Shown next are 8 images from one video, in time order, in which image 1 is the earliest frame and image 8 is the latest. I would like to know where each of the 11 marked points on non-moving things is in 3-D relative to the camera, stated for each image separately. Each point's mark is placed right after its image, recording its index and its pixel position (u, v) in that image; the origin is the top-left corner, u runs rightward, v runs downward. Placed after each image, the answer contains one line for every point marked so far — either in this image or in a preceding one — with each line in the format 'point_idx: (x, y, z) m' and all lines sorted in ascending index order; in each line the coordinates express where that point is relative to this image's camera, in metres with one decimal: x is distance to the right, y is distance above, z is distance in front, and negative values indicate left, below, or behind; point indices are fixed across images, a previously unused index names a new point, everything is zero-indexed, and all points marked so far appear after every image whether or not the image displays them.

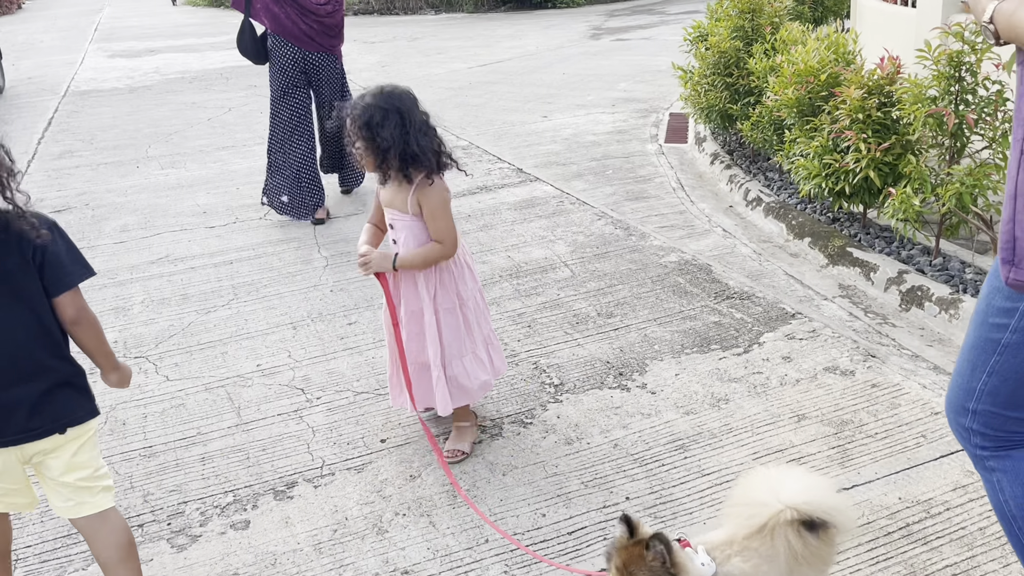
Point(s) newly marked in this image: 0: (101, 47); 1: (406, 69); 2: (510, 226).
0: (-7.5, +4.4, +15.1) m
1: (-1.4, +3.0, +11.1) m
2: (0.0, +0.4, +4.6) m
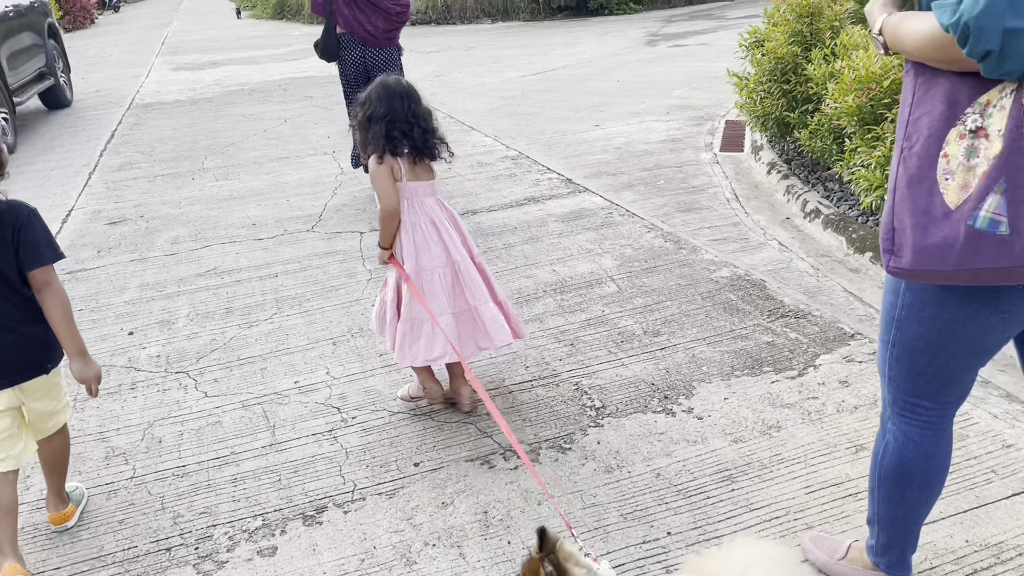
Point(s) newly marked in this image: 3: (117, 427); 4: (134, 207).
0: (-6.5, +4.2, +15.5) m
1: (-0.7, +2.8, +11.1) m
2: (+0.2, +0.3, +4.5) m
3: (-1.4, -0.5, +2.9) m
4: (-2.7, +0.6, +5.9) m
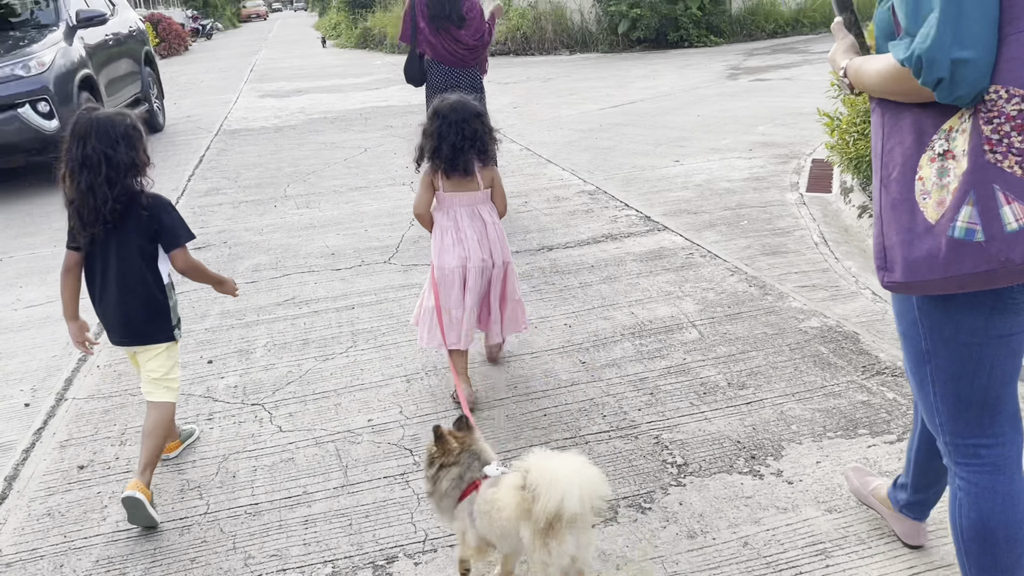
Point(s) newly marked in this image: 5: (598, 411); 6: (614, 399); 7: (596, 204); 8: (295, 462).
0: (-5.0, +3.9, +16.0) m
1: (+0.3, +2.4, +11.1) m
2: (+0.7, +0.1, +4.4) m
3: (-1.1, -0.6, +2.9) m
4: (-2.2, +0.4, +6.1) m
5: (+0.3, -0.5, +3.1) m
6: (+0.4, -0.4, +3.1) m
7: (+0.6, +0.6, +6.0) m
8: (-0.8, -0.6, +2.9) m
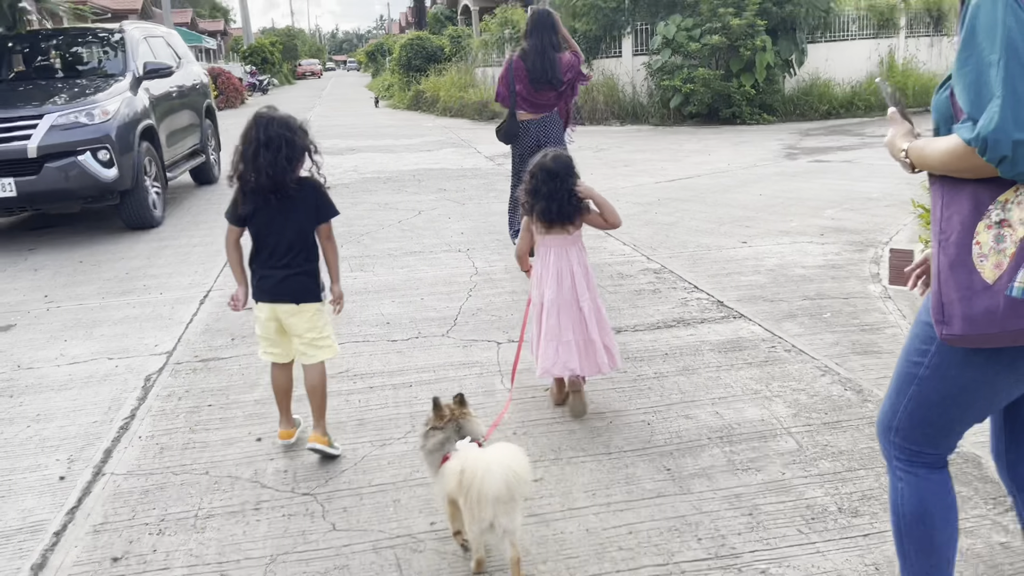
0: (-4.0, +2.8, +16.2) m
1: (+1.1, +1.4, +11.0) m
2: (+1.0, -0.4, +4.1) m
3: (-0.9, -0.9, +2.6) m
4: (-1.7, 0.0, +5.9) m
5: (+0.6, -0.8, +2.7) m
6: (+0.7, -0.8, +2.8) m
7: (+1.1, 0.0, +5.7) m
8: (-0.5, -0.9, +2.6) m
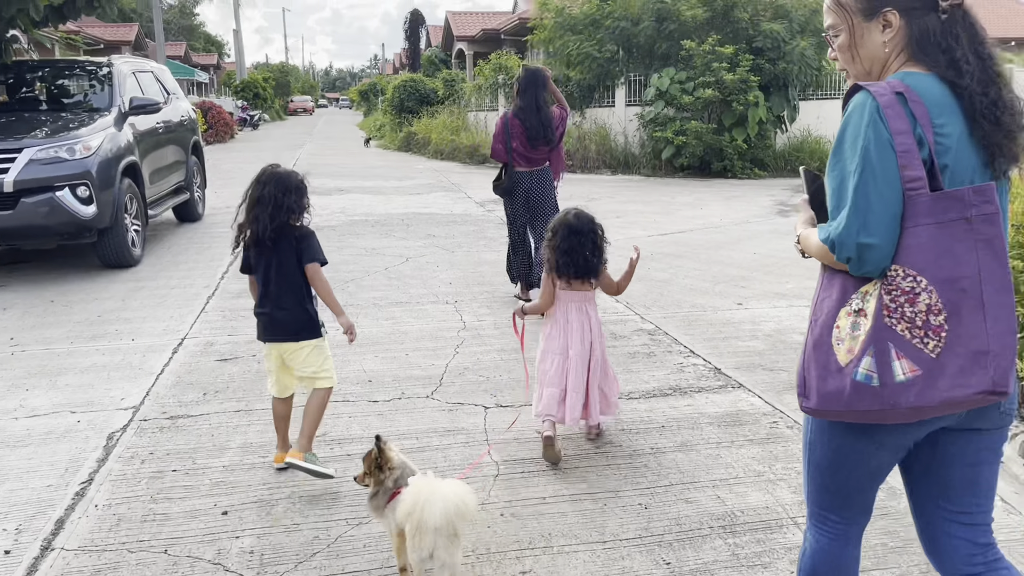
0: (-4.2, +2.0, +16.0) m
1: (+0.9, +0.8, +10.8) m
2: (+0.9, -0.7, +3.9) m
3: (-0.9, -1.1, +2.4) m
4: (-1.8, -0.4, +5.6) m
5: (+0.5, -1.0, +2.5) m
6: (+0.6, -1.0, +2.5) m
7: (+1.0, -0.4, +5.5) m
8: (-0.5, -1.1, +2.3) m
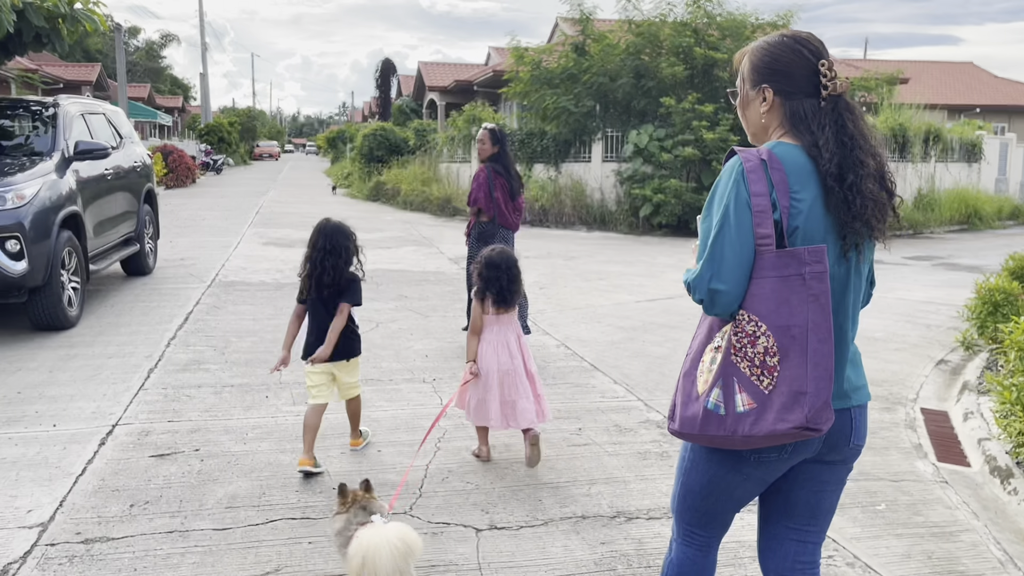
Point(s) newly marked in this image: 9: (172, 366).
0: (-4.6, +1.0, +15.2) m
1: (+0.7, -0.1, +10.2) m
2: (+1.0, -1.2, +3.1) m
3: (-0.8, -1.4, +1.5) m
4: (-1.9, -0.8, +4.8) m
5: (+0.6, -1.4, +1.7) m
6: (+0.7, -1.4, +1.8) m
7: (+0.9, -0.9, +4.8) m
8: (-0.5, -1.4, +1.5) m
9: (-2.6, -0.6, +6.2) m
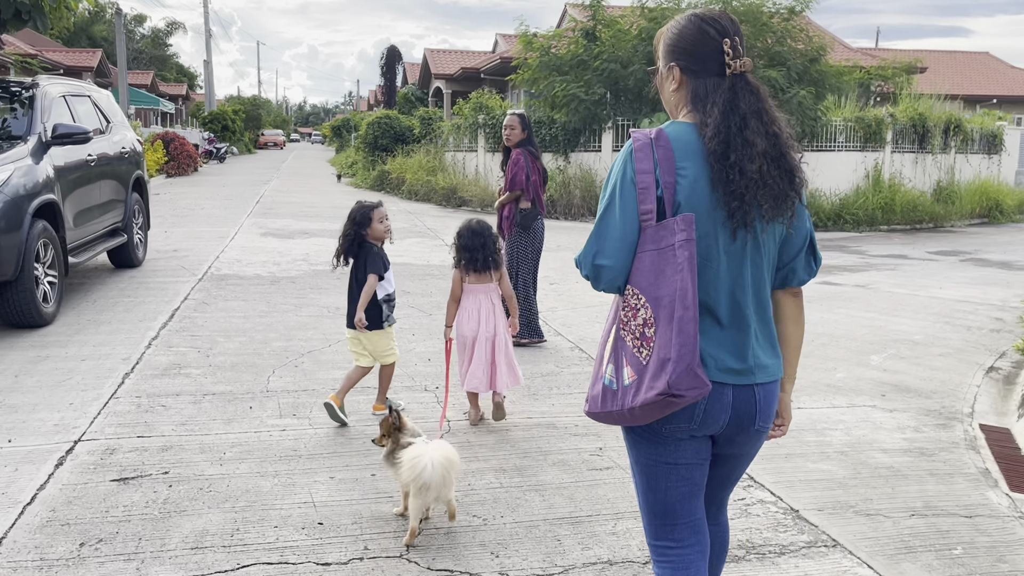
0: (-4.5, +1.1, +14.6) m
1: (+0.8, 0.0, +9.6) m
2: (+1.0, -1.2, +2.6) m
3: (-0.8, -1.4, +1.0) m
4: (-1.8, -0.8, +4.2) m
5: (+0.7, -1.4, +1.1) m
6: (+0.7, -1.4, +1.2) m
7: (+1.0, -0.9, +4.2) m
8: (-0.4, -1.4, +0.9) m
9: (-2.5, -0.6, +5.7) m
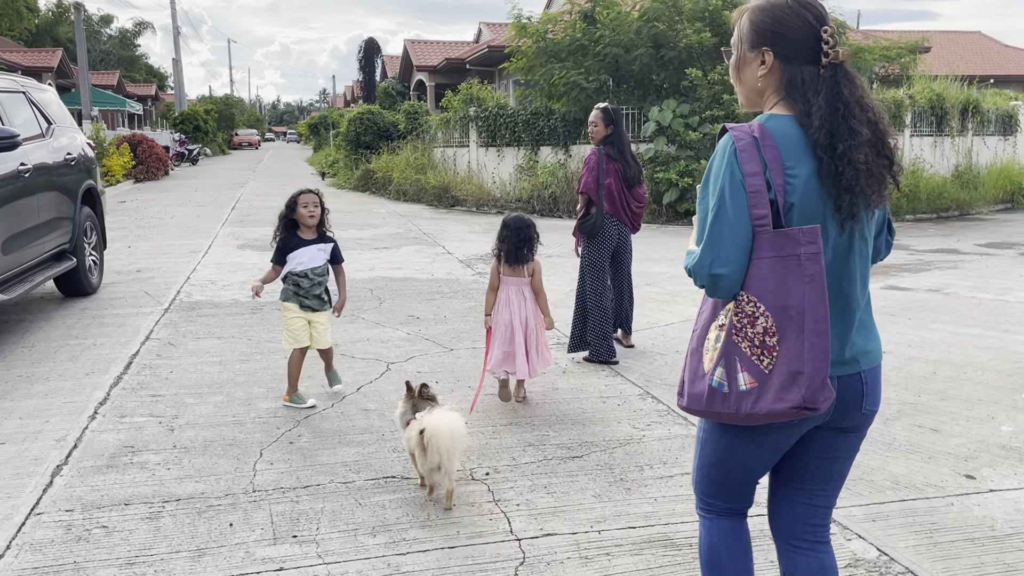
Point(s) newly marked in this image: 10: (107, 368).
0: (-4.4, +0.8, +13.0) m
1: (+1.0, -0.2, +8.1) m
2: (+1.5, -1.4, +1.1) m
3: (-0.3, -1.7, -0.5) m
4: (-1.4, -1.1, +2.7) m
5: (+1.1, -1.7, -0.3) m
6: (+1.2, -1.6, -0.2) m
7: (+1.4, -1.1, +2.8) m
8: (+0.1, -1.7, -0.5) m
9: (-2.1, -0.9, +4.2) m
10: (-2.8, -0.6, +5.7) m
